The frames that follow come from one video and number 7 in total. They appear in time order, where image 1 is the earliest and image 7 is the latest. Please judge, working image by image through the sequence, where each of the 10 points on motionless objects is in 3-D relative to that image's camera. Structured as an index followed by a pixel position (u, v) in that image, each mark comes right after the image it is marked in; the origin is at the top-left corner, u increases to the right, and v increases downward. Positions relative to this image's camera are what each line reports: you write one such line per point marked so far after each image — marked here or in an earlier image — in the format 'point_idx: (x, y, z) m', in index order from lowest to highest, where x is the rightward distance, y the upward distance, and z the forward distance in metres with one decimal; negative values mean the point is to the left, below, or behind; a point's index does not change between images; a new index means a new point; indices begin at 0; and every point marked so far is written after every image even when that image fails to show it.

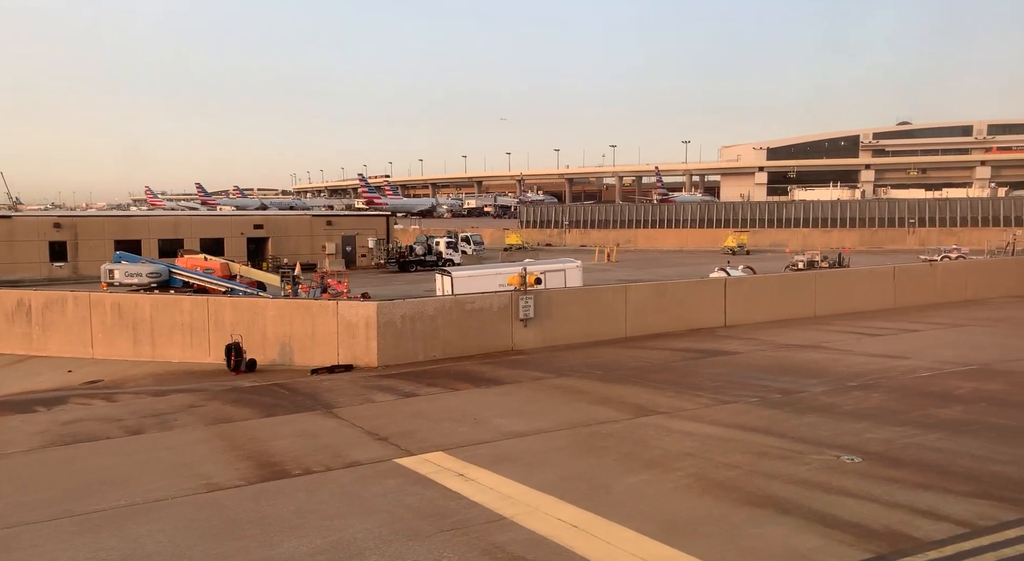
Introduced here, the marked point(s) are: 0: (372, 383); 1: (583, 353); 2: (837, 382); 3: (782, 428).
0: (-1.7, -1.2, +10.8) m
1: (+1.2, -1.2, +15.1) m
2: (+4.0, -1.3, +11.2) m
3: (+2.3, -1.3, +7.8) m
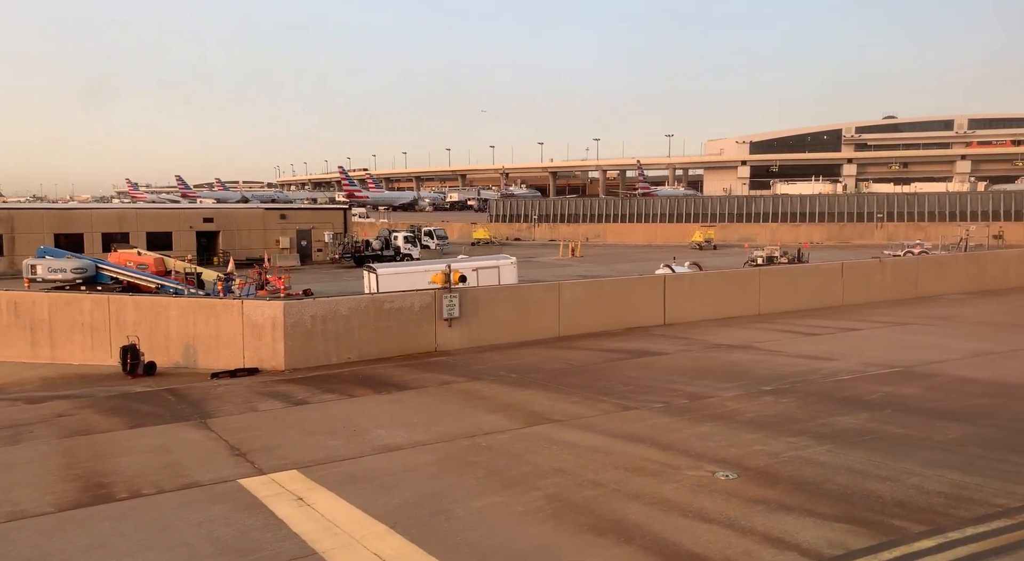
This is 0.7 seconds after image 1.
0: (-2.8, -1.2, +10.4) m
1: (-0.1, -1.2, +14.7) m
2: (+2.9, -1.3, +10.9) m
3: (+1.3, -1.3, +7.4) m
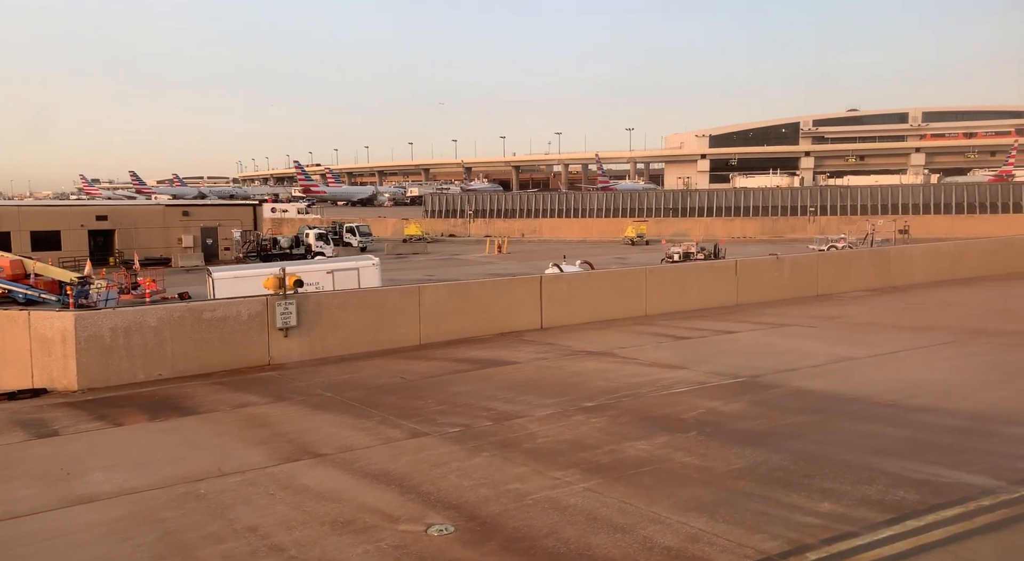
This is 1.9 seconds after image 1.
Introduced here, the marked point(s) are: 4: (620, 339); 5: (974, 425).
0: (-4.9, -1.4, +9.3) m
1: (-2.5, -1.3, +13.8) m
2: (+0.7, -1.4, +10.2) m
3: (-0.7, -1.4, +6.6) m
4: (+2.2, -1.2, +18.4) m
5: (+4.3, -1.3, +8.4) m
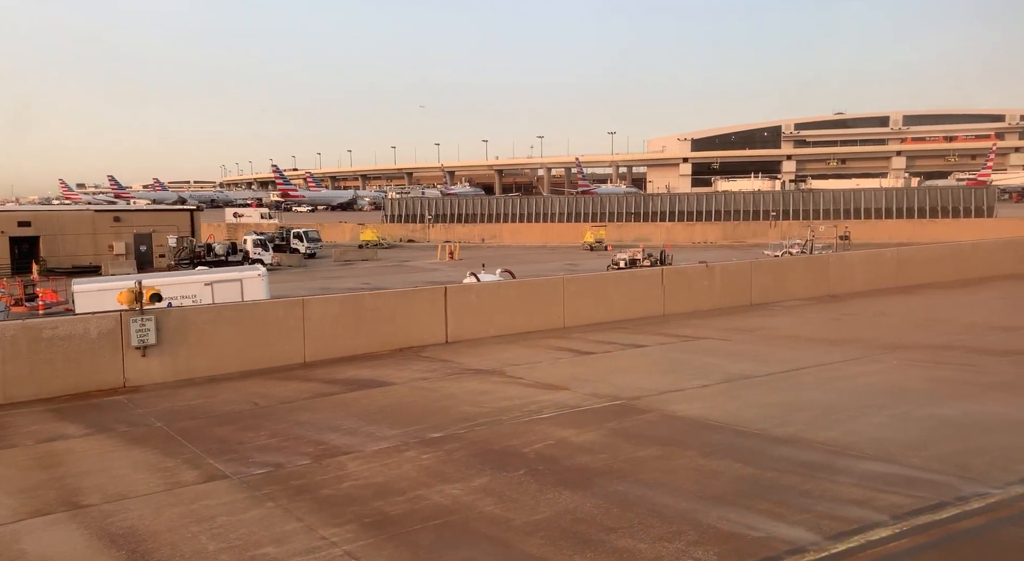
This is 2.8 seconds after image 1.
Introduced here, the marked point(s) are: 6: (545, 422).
0: (-6.5, -1.6, +8.2) m
1: (-4.3, -1.6, +12.9) m
2: (-0.9, -1.6, +9.4) m
3: (-2.2, -1.6, +5.8) m
4: (+0.2, -1.4, +17.7) m
5: (+2.7, -1.5, +7.8) m
6: (+0.3, -1.6, +10.0) m
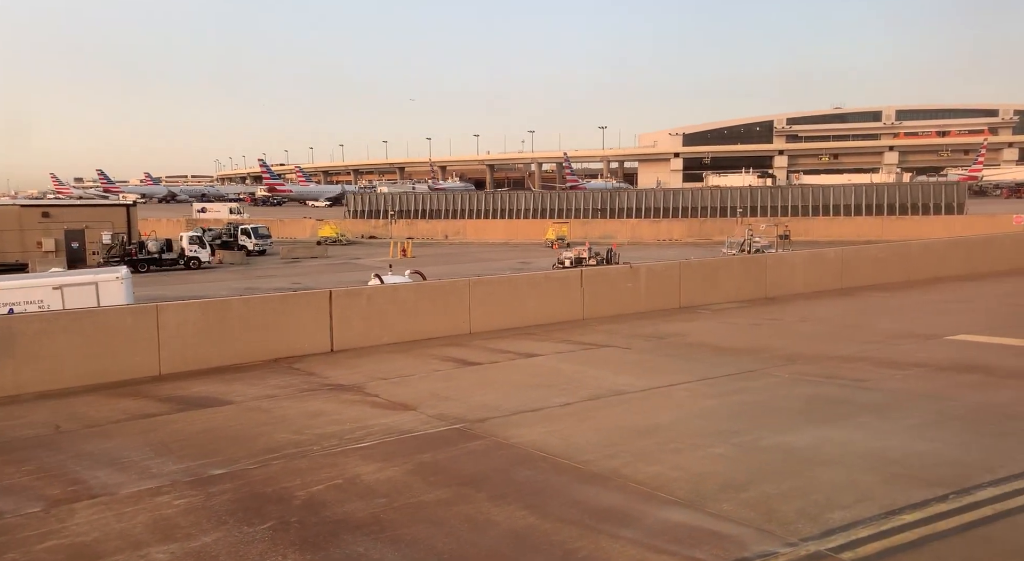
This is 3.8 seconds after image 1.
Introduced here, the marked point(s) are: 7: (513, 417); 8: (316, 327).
0: (-8.4, -1.7, +7.0) m
1: (-6.4, -1.7, +11.7) m
2: (-2.8, -1.7, +8.3) m
3: (-3.9, -1.8, +4.7) m
4: (-2.0, -1.6, +16.7) m
5: (+0.9, -1.7, +6.9) m
6: (-1.6, -1.7, +9.0) m
7: (0.0, -1.7, +11.1) m
8: (-4.0, -1.0, +18.3) m
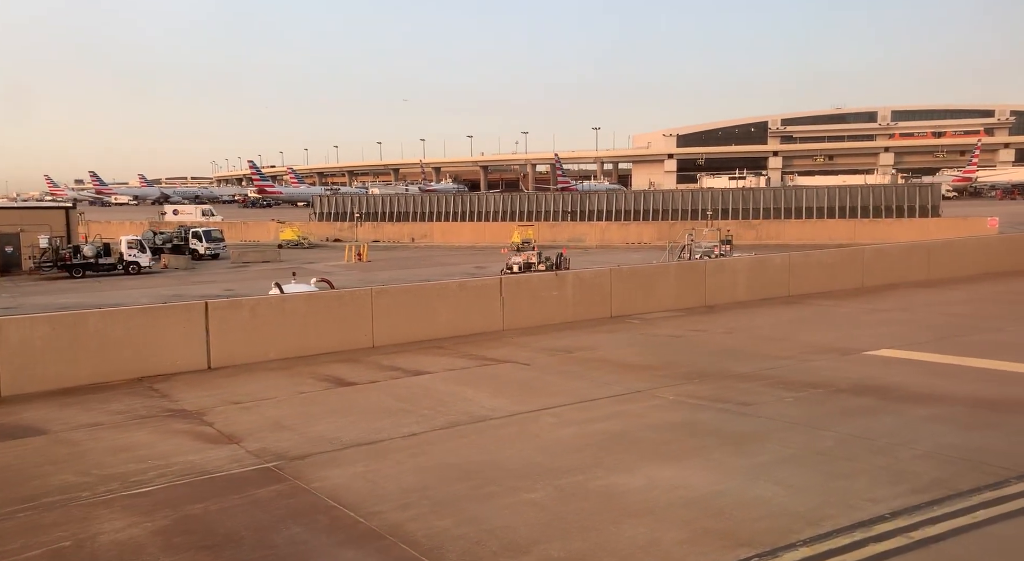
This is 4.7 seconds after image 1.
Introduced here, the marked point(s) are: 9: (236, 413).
0: (-10.1, -2.0, +5.6) m
1: (-8.3, -1.9, +10.5) m
2: (-4.7, -2.0, +7.2) m
3: (-5.6, -2.0, +3.5) m
4: (-4.1, -1.8, +15.6) m
5: (-0.9, -1.9, +5.9) m
6: (-3.4, -1.9, +7.9) m
7: (-2.0, -1.9, +10.1) m
8: (-6.2, -1.2, +17.2) m
9: (-4.0, -1.9, +12.5) m
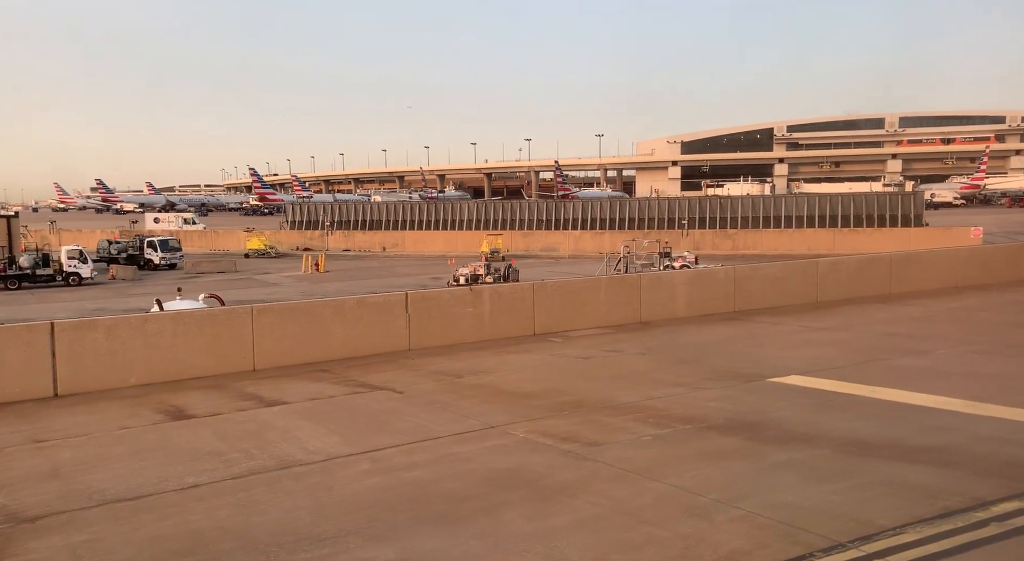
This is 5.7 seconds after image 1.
0: (-12.2, -2.2, +4.1) m
1: (-10.5, -2.2, +9.0) m
2: (-6.8, -2.2, +5.8) m
3: (-7.6, -2.2, +2.1) m
4: (-6.4, -2.2, +14.2) m
5: (-3.0, -2.2, +4.6) m
6: (-5.5, -2.2, +6.5) m
7: (-4.1, -2.2, +8.7) m
8: (-8.5, -1.6, +15.7) m
9: (-6.3, -2.2, +11.1) m
